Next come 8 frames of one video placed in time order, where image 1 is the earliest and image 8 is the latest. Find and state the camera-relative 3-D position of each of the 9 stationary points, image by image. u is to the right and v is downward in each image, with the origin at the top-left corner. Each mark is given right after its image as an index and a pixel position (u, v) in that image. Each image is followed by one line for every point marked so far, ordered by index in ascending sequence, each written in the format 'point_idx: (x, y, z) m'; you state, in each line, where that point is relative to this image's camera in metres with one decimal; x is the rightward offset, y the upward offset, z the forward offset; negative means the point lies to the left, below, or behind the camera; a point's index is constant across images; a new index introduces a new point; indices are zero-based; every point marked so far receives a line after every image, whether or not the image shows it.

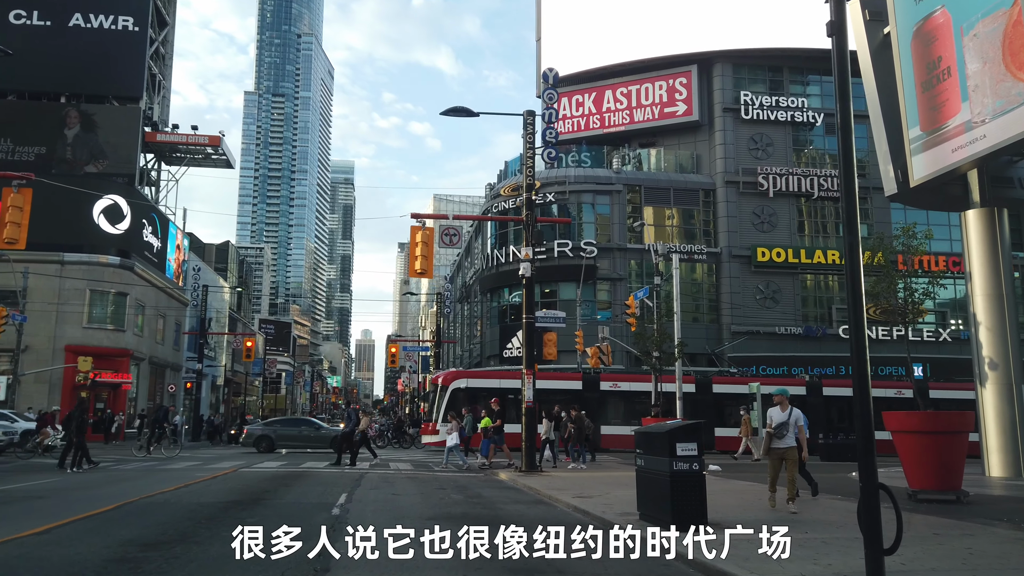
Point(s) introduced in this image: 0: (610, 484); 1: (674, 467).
0: (+2.4, -4.9, +20.0) m
1: (+2.5, -2.8, +12.3) m
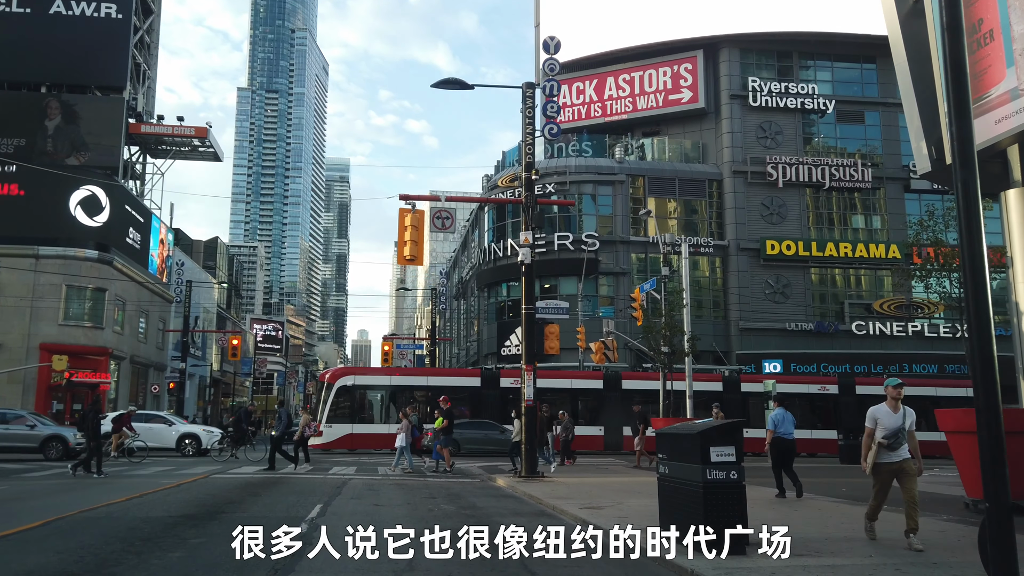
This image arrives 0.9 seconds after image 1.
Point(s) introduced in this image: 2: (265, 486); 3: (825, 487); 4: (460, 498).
0: (+2.4, -4.5, +17.8) m
1: (+2.4, -2.4, +10.1) m
2: (-6.1, -4.9, +19.9) m
3: (+7.5, -4.8, +19.3) m
4: (-1.1, -4.6, +17.5) m
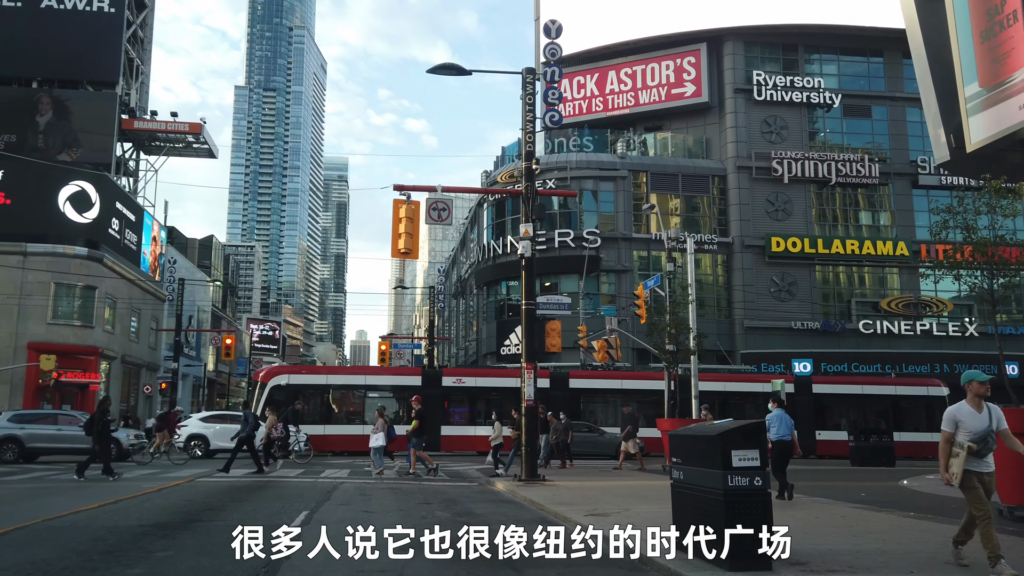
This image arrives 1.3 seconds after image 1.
0: (+2.4, -4.4, +16.7) m
1: (+2.4, -2.2, +9.1) m
2: (-6.1, -4.8, +18.9) m
3: (+7.5, -4.6, +18.3) m
4: (-1.1, -4.4, +16.5) m
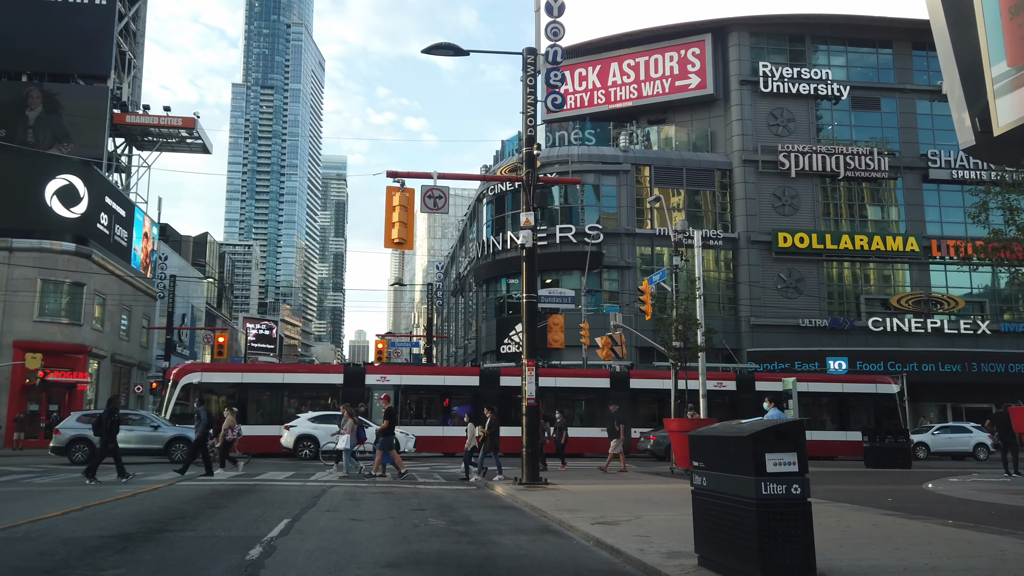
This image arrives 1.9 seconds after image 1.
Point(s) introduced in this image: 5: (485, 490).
0: (+2.4, -4.1, +15.5) m
1: (+2.4, -2.0, +7.9) m
2: (-6.1, -4.6, +17.7) m
3: (+7.5, -4.4, +17.1) m
4: (-1.1, -4.2, +15.3) m
5: (-0.7, -5.0, +19.7) m
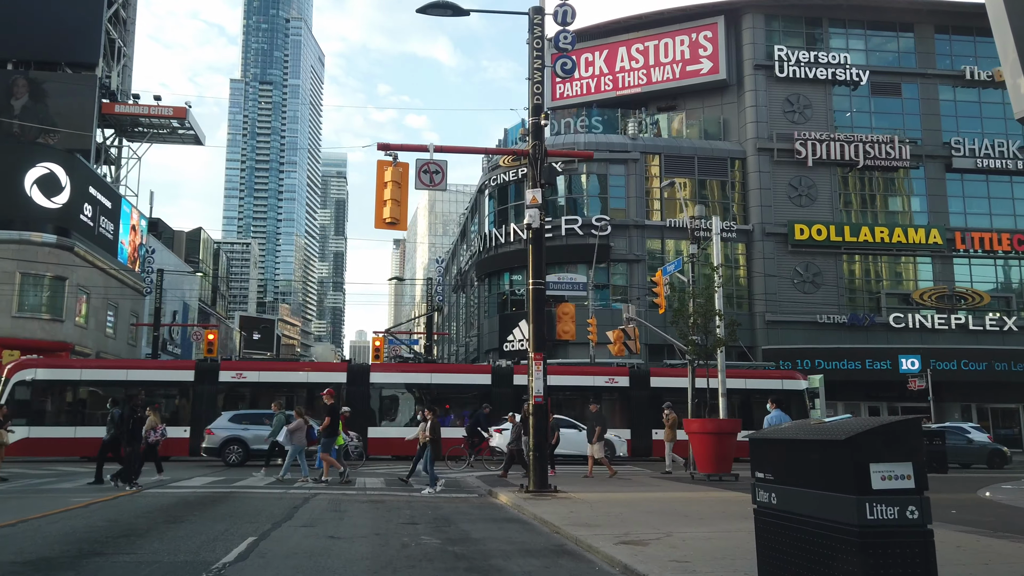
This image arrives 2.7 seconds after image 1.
0: (+2.5, -3.8, +13.4) m
1: (+2.5, -1.6, +5.7) m
2: (-6.0, -4.2, +15.6) m
3: (+7.7, -4.1, +15.0) m
4: (-1.0, -3.9, +13.1) m
5: (-0.5, -4.6, +17.6) m
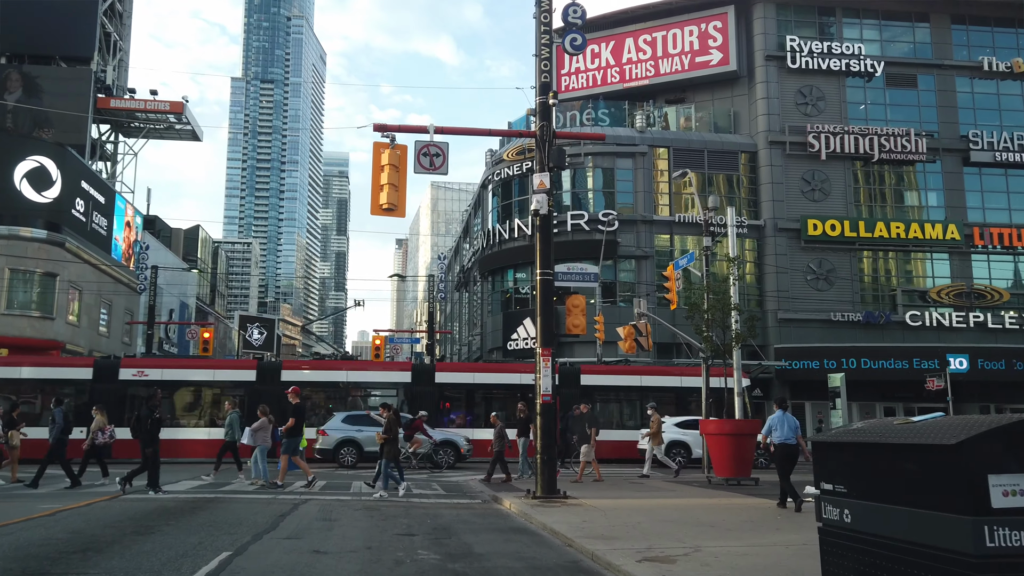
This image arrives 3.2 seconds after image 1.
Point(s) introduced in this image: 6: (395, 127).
0: (+2.6, -3.6, +12.1) m
1: (+2.6, -1.4, +4.5) m
2: (-5.9, -4.0, +14.3) m
3: (+7.8, -3.9, +13.6) m
4: (-0.9, -3.7, +11.9) m
5: (-0.4, -4.4, +16.3) m
6: (-2.5, +3.5, +17.5) m
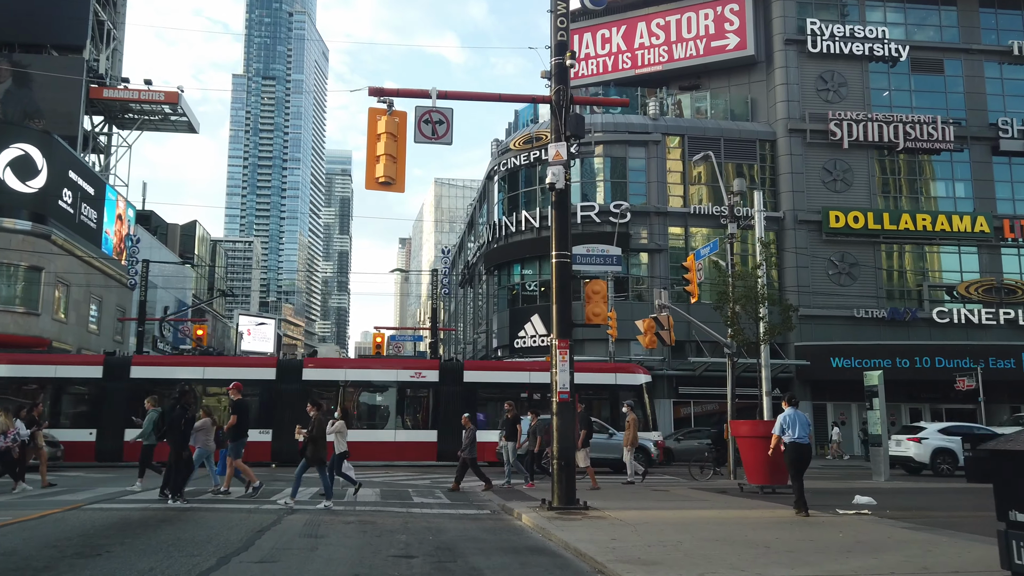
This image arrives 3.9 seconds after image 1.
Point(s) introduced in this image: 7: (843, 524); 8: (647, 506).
0: (+2.8, -3.3, +10.1) m
1: (+2.8, -1.1, +2.5) m
2: (-5.6, -3.7, +12.4) m
3: (+8.0, -3.6, +11.7) m
4: (-0.7, -3.3, +9.9) m
5: (-0.2, -4.1, +14.4) m
6: (-2.3, +3.8, +15.6) m
7: (+5.2, -3.7, +12.5) m
8: (+2.5, -4.1, +15.1) m
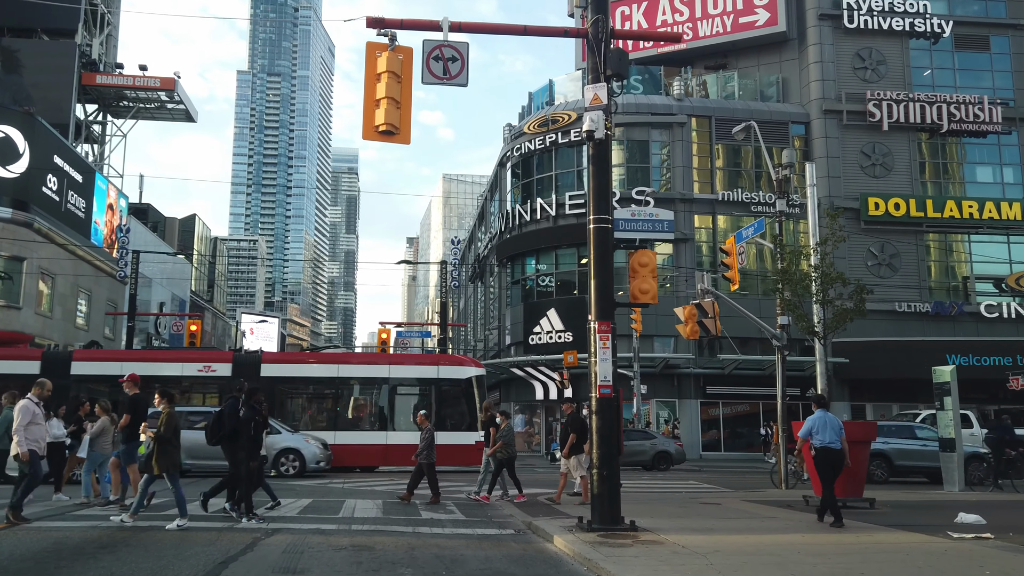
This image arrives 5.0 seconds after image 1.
0: (+3.2, -2.8, +7.4) m
1: (+3.1, -0.6, -0.2) m
2: (-5.2, -3.2, +9.7) m
3: (+8.4, -3.1, +8.9) m
4: (-0.3, -2.9, +7.2) m
5: (+0.3, -3.7, +11.7) m
6: (-1.8, +4.3, +13.0) m
7: (+5.6, -3.2, +9.8) m
8: (+3.0, -3.6, +12.3) m
